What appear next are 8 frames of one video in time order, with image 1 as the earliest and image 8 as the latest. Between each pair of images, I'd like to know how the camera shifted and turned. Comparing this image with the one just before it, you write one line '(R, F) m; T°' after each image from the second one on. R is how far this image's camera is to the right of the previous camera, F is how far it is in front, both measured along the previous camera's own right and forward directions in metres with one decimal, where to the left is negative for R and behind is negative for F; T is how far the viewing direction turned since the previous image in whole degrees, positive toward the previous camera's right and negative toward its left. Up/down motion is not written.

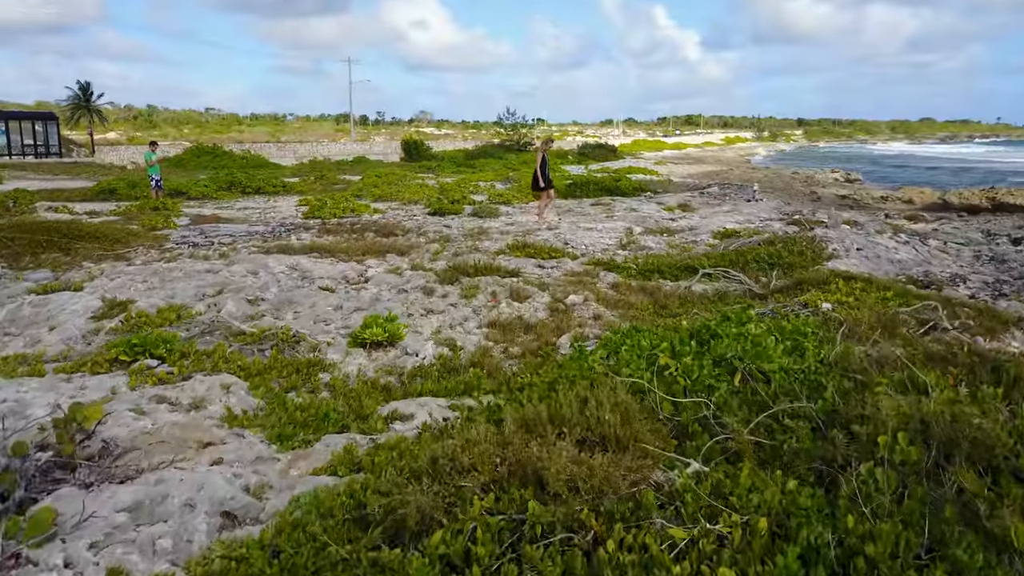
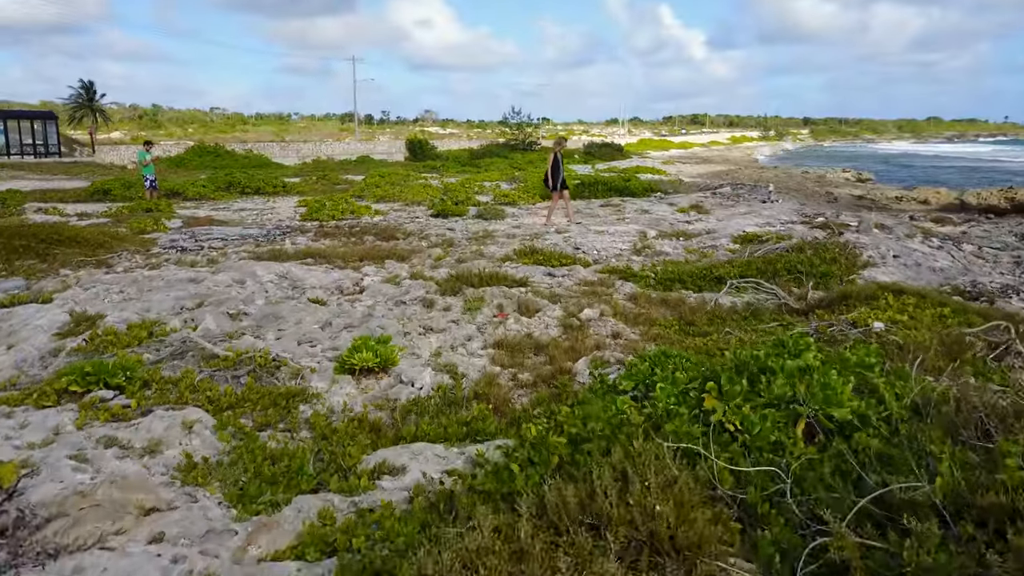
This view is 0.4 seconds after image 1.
(0.0, +0.9) m; 0°
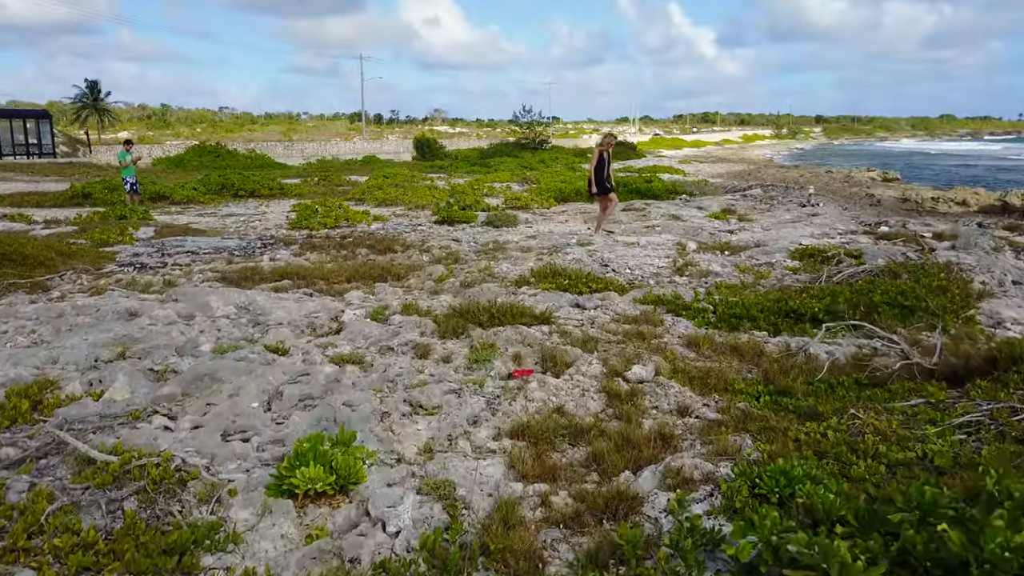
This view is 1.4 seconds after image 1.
(-0.1, +2.1) m; -1°
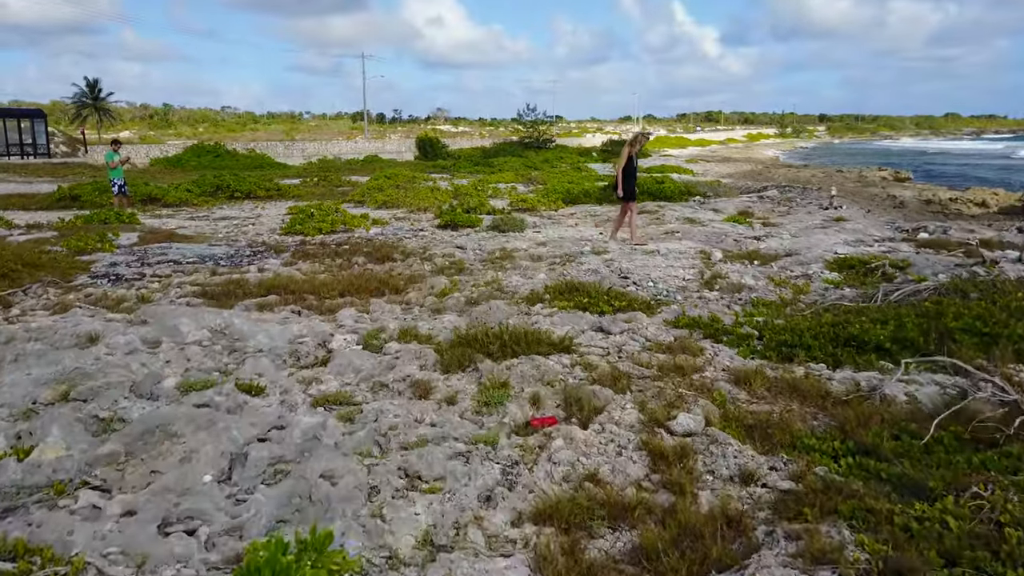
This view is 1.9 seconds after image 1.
(-0.1, +1.0) m; 0°
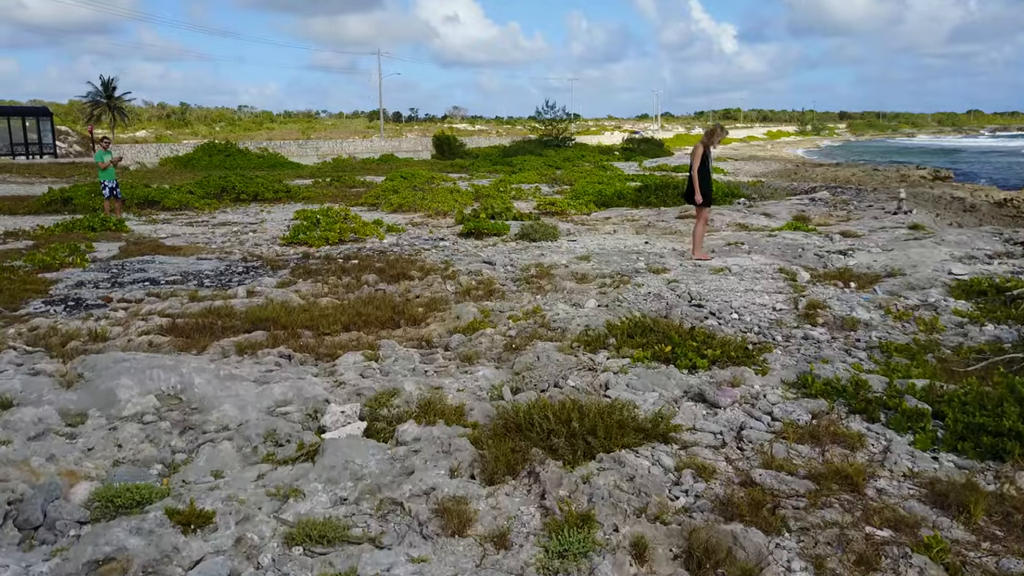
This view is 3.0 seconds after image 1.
(-0.3, +2.0) m; -1°
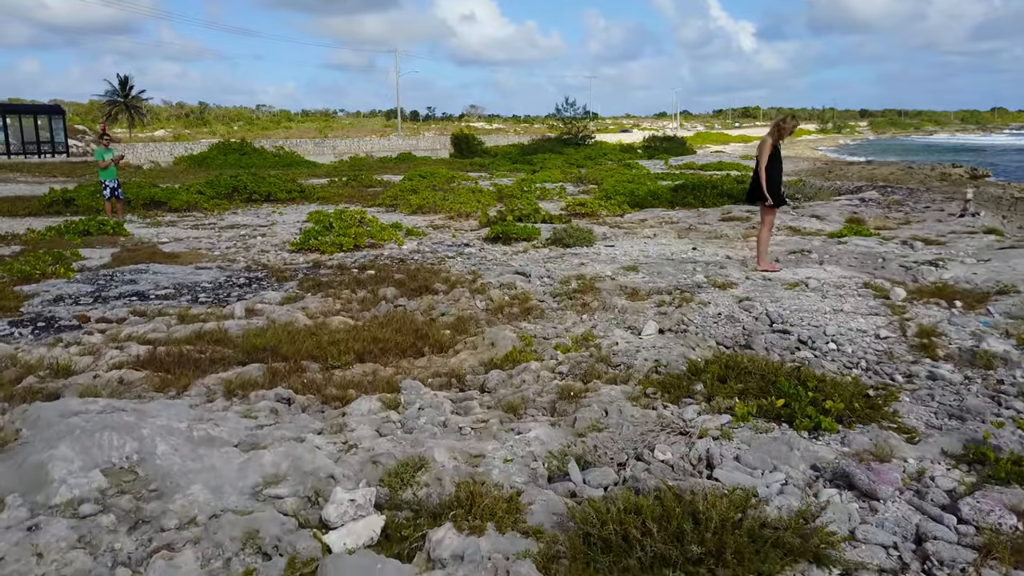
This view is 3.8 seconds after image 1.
(-0.2, +1.4) m; -1°
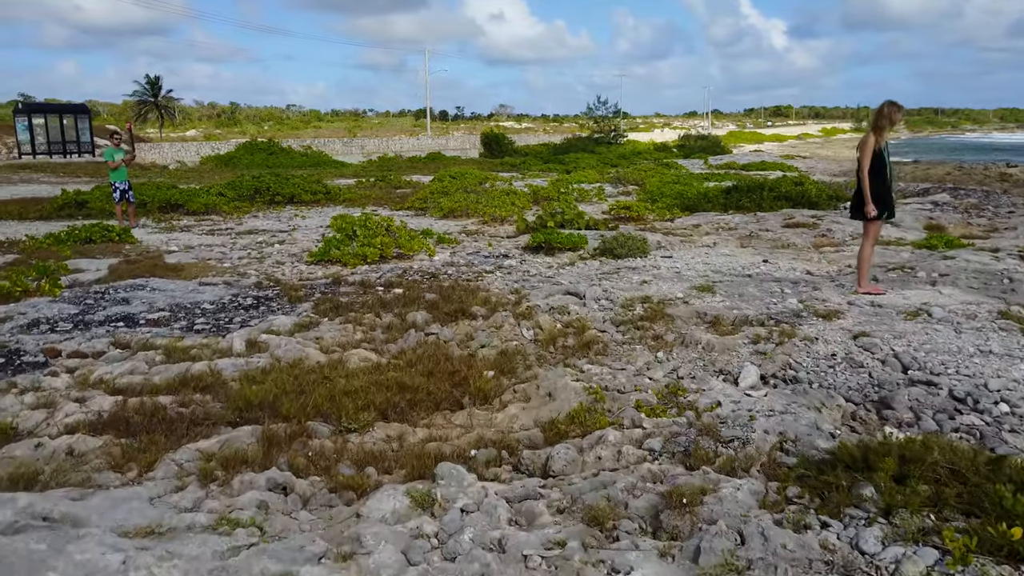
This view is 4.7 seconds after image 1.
(-0.2, +1.5) m; -2°
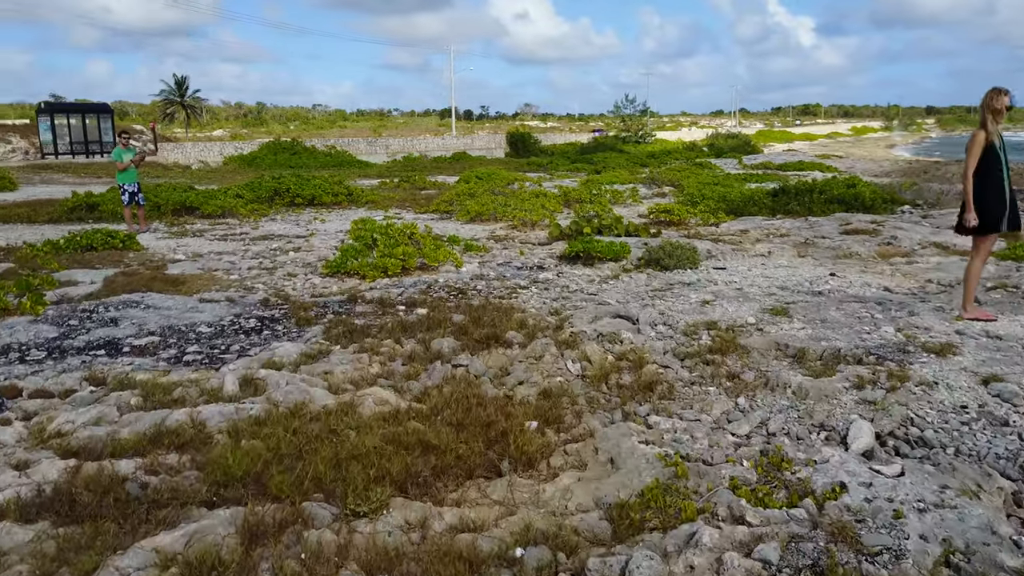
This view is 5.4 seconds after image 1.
(-0.1, +1.2) m; -2°
